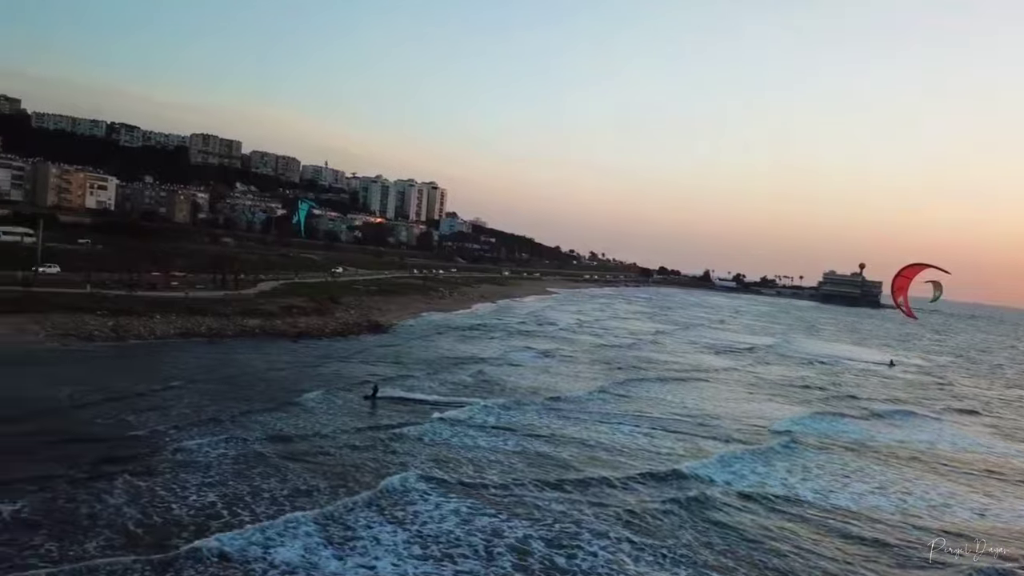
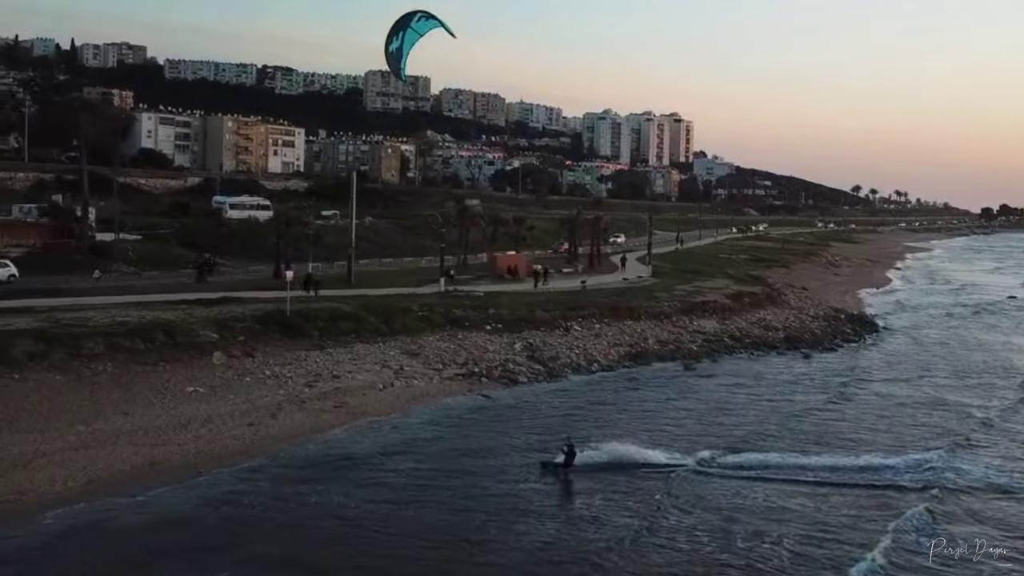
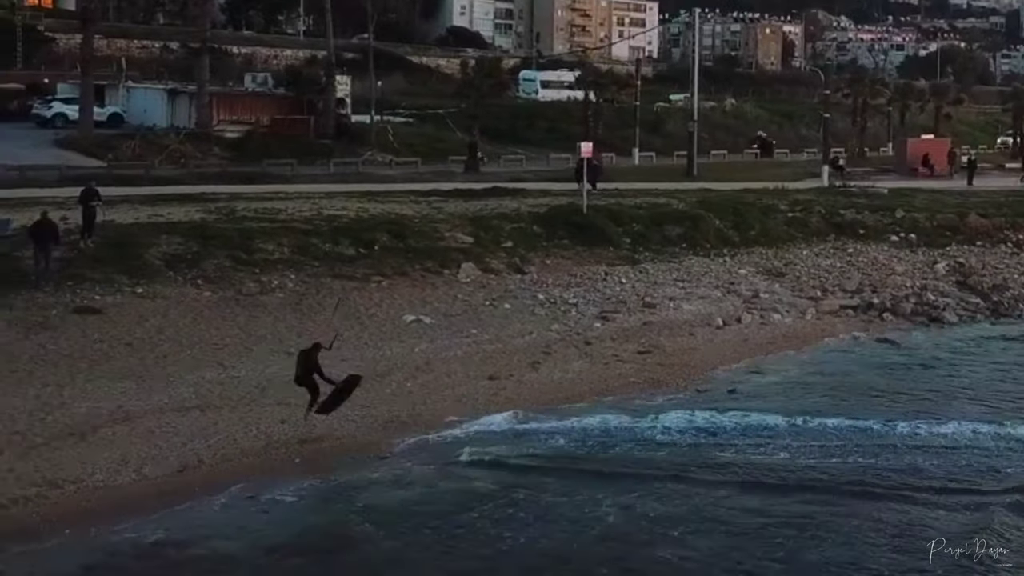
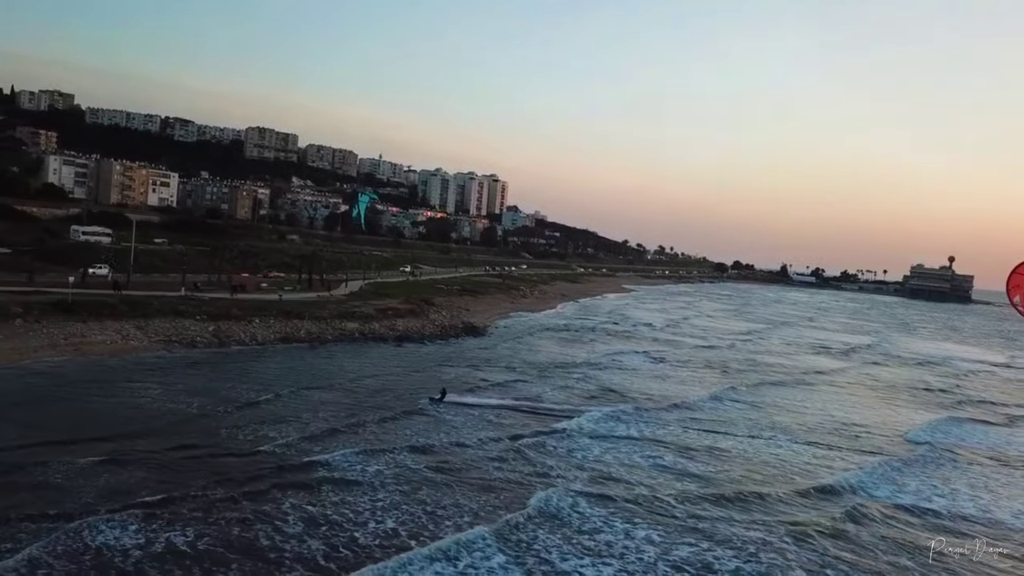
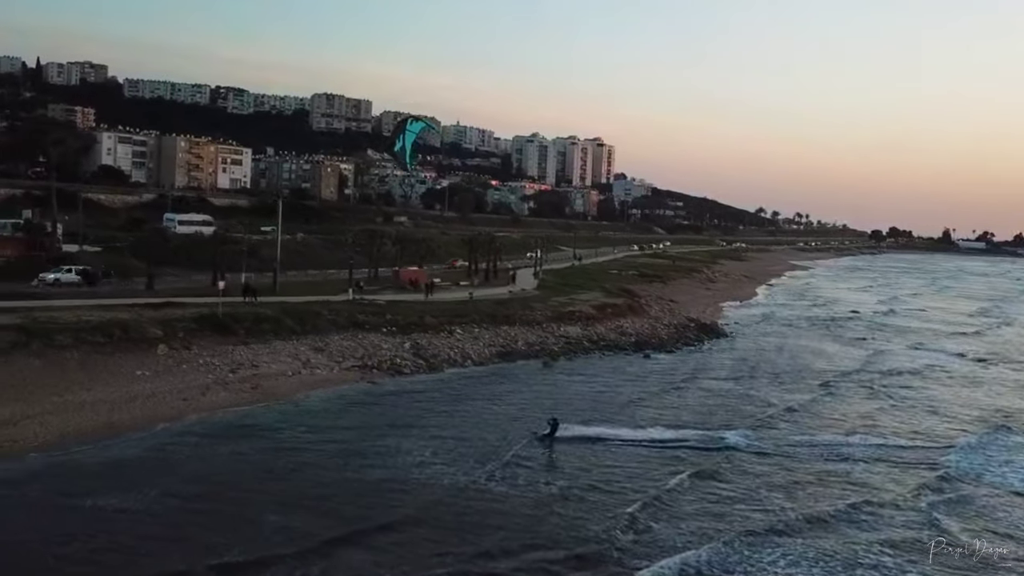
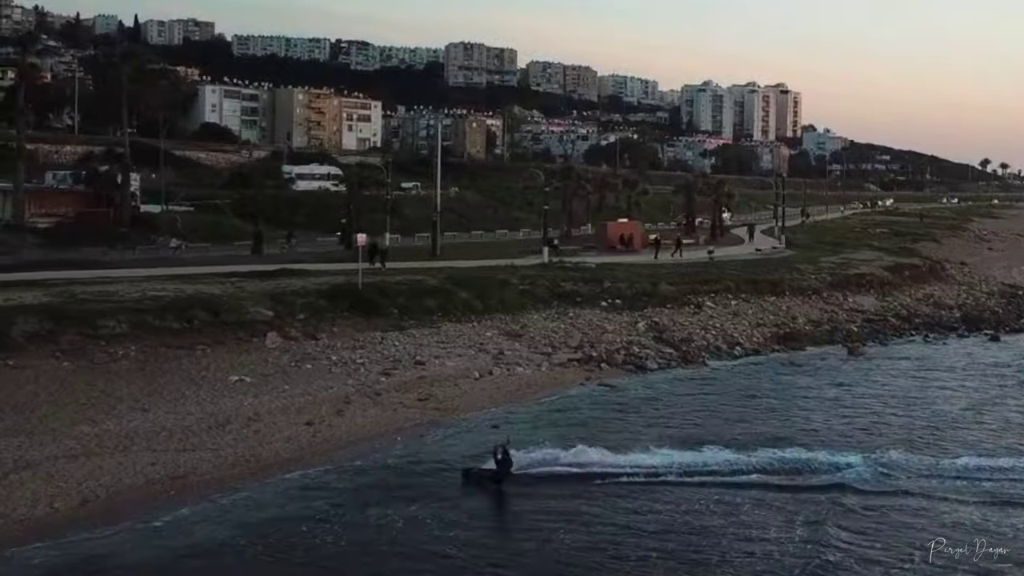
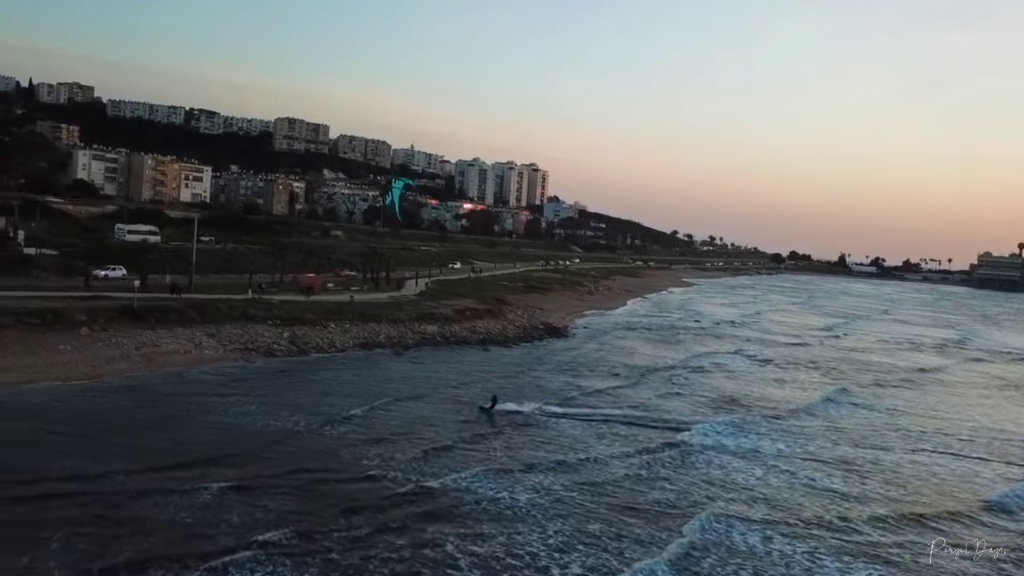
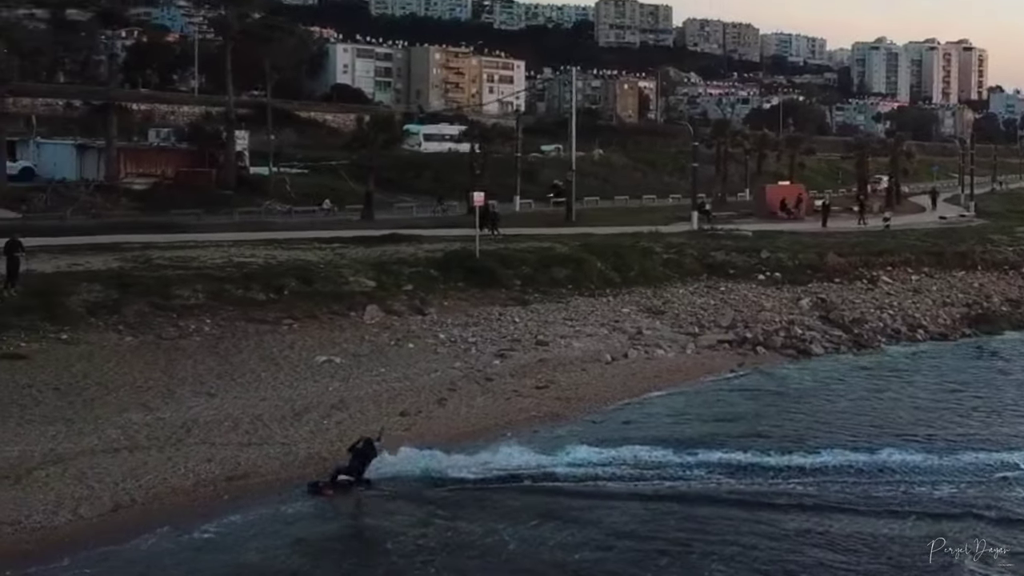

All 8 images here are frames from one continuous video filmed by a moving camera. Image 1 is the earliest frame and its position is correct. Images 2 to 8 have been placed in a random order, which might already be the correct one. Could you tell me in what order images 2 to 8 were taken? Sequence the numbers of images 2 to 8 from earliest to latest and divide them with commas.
4, 7, 5, 2, 6, 8, 3
